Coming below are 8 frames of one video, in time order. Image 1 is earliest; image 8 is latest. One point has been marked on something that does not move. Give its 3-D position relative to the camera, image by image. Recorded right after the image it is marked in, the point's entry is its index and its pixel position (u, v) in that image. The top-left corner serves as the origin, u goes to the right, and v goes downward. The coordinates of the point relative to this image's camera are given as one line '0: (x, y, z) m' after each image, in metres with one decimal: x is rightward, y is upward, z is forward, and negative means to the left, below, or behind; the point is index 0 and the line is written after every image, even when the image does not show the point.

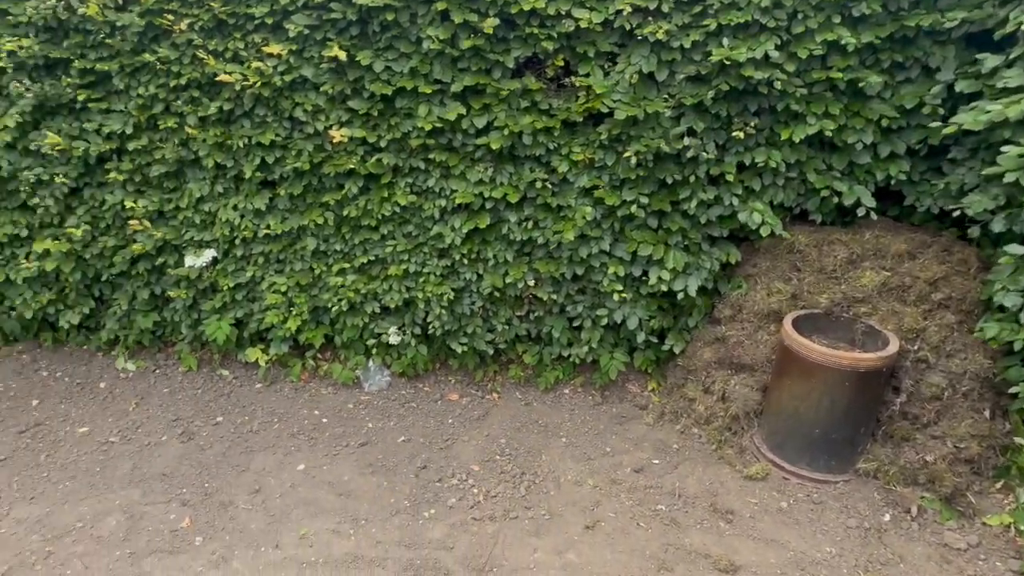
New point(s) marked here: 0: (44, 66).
0: (-2.6, +1.2, +3.2) m
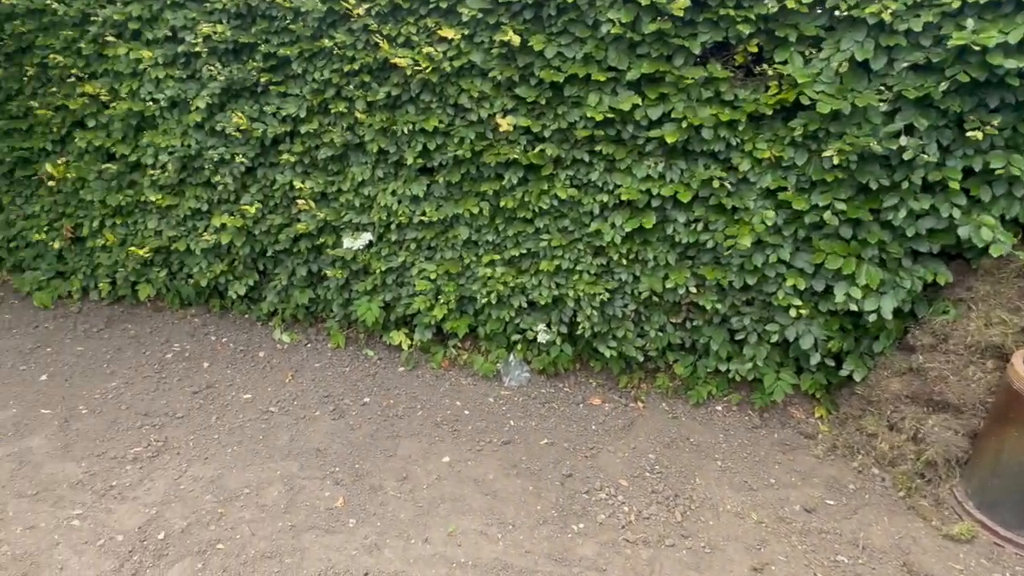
0: (-1.6, +1.4, +3.4) m
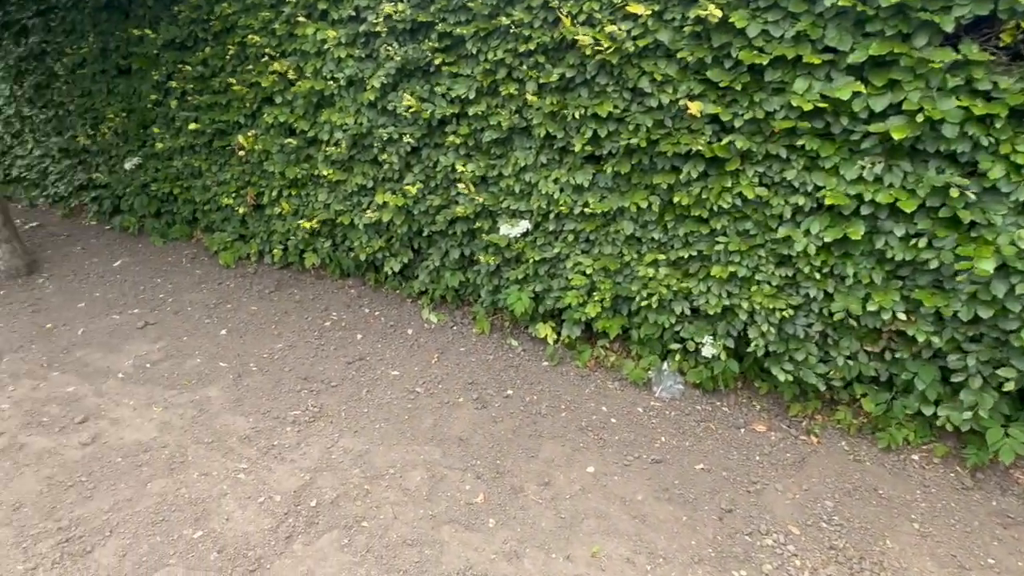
0: (-0.6, +1.5, +3.4) m
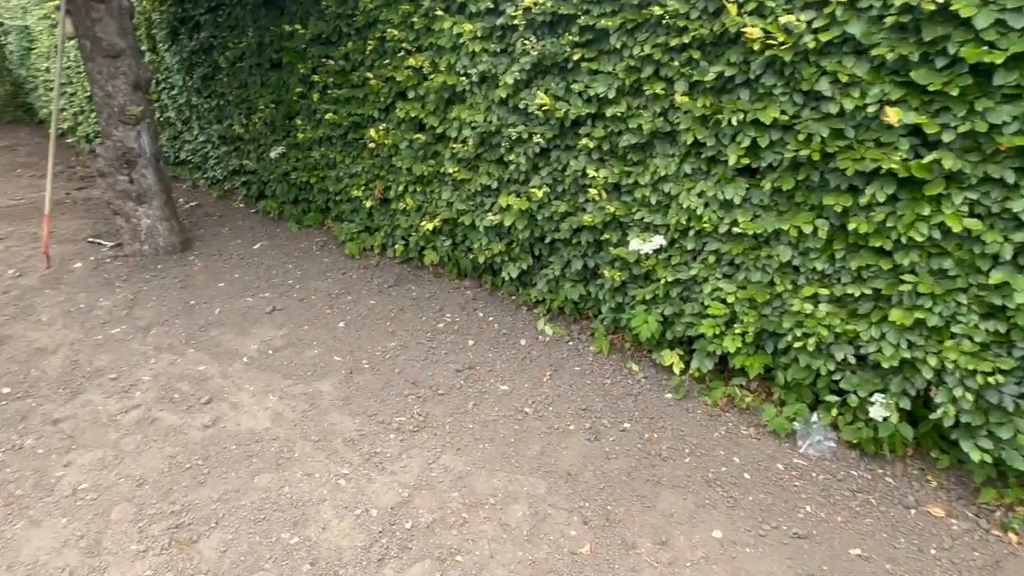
0: (+0.2, +1.4, +3.1) m
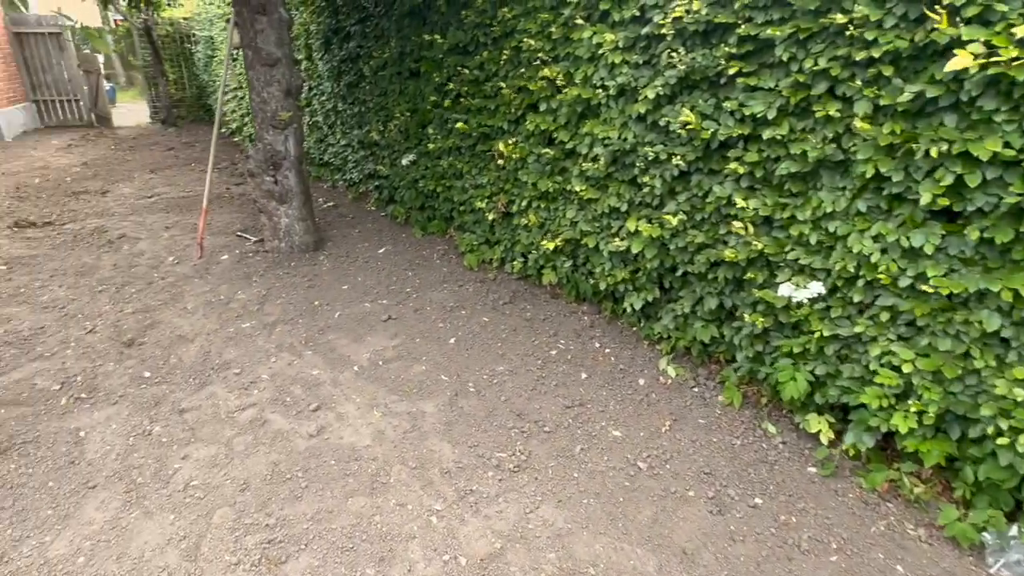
0: (+0.9, +1.2, +2.8) m
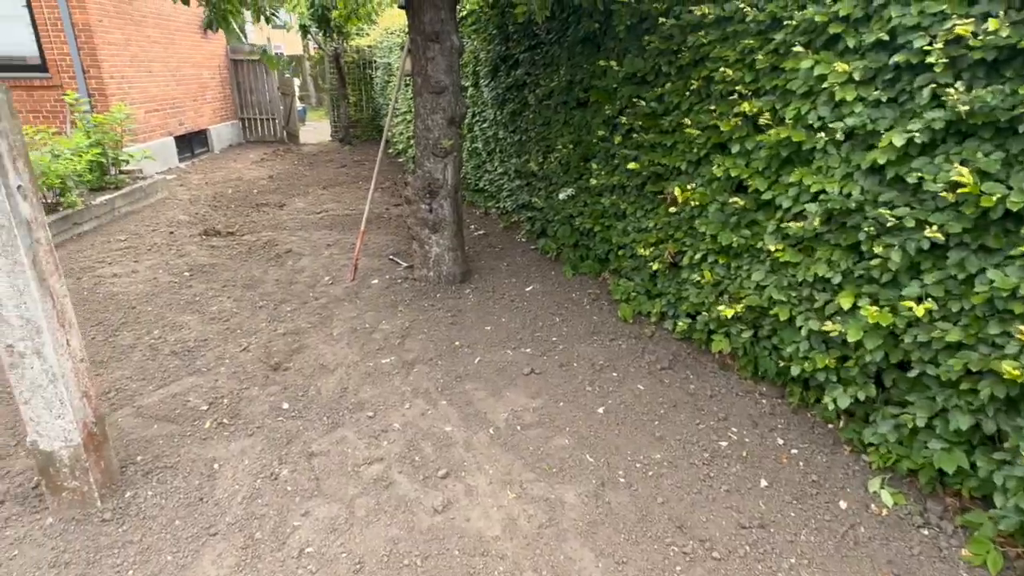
0: (+1.7, +0.8, +2.1) m
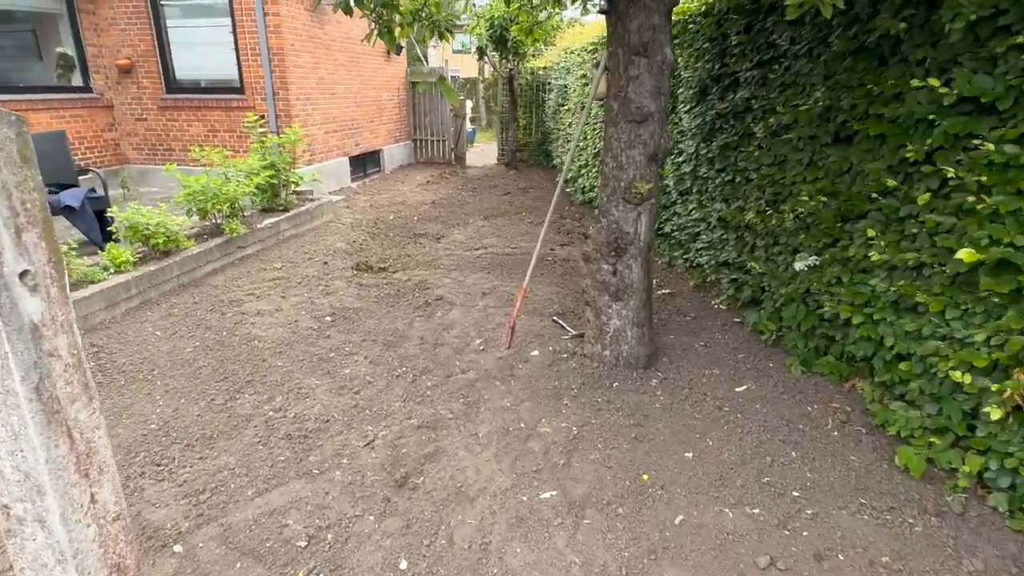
0: (+2.3, +0.2, +0.4) m
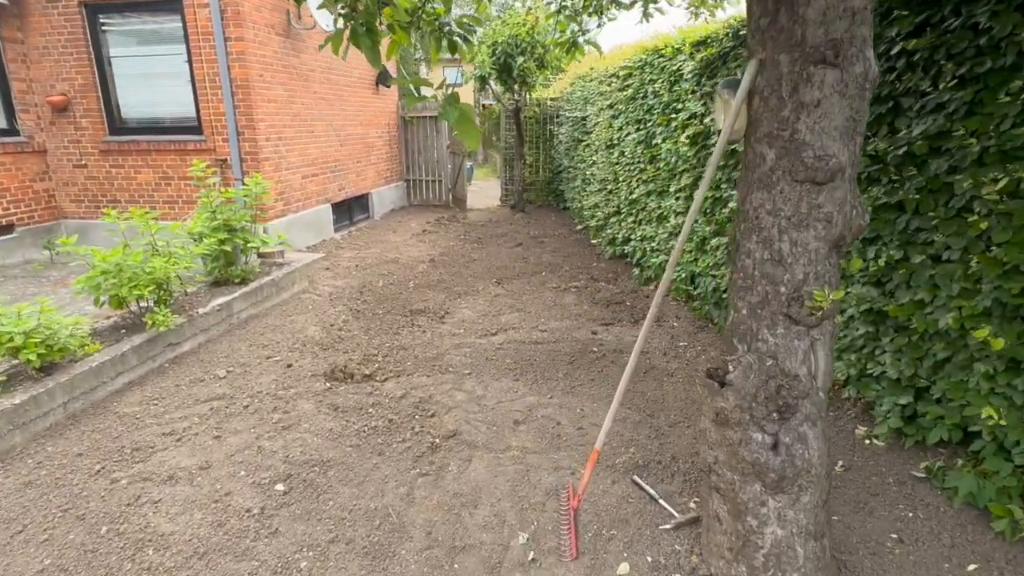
0: (+2.6, -0.3, -1.3) m
